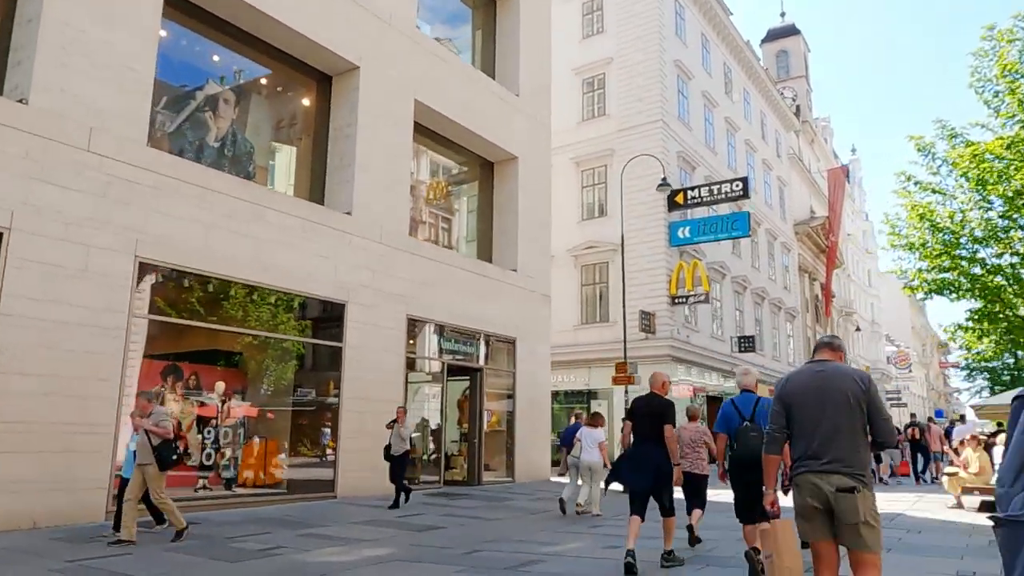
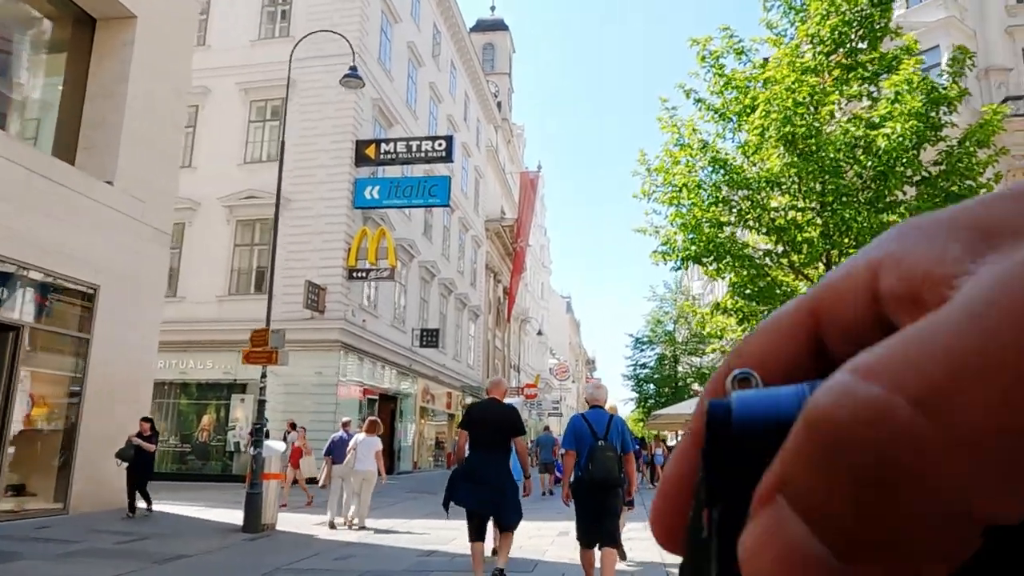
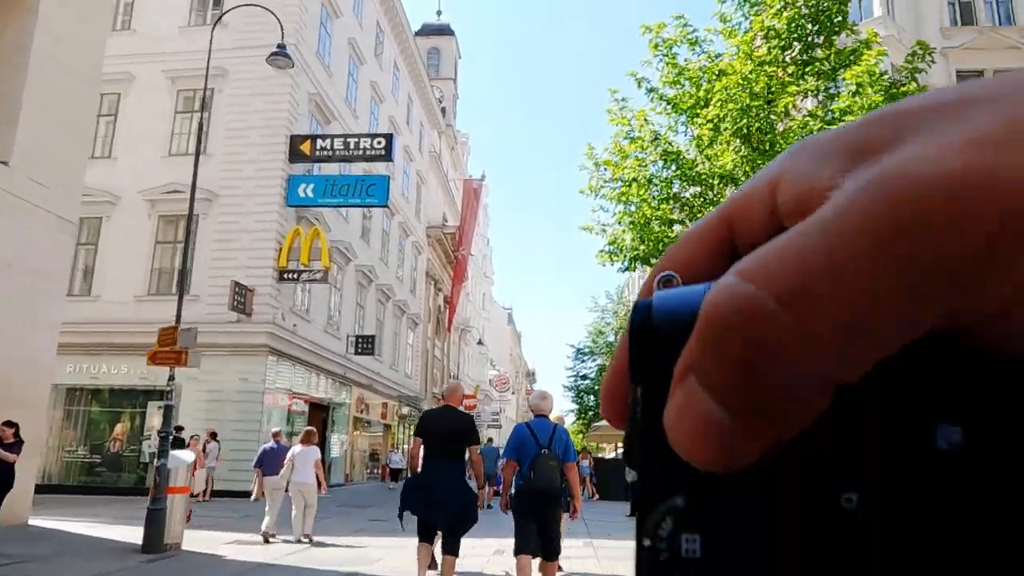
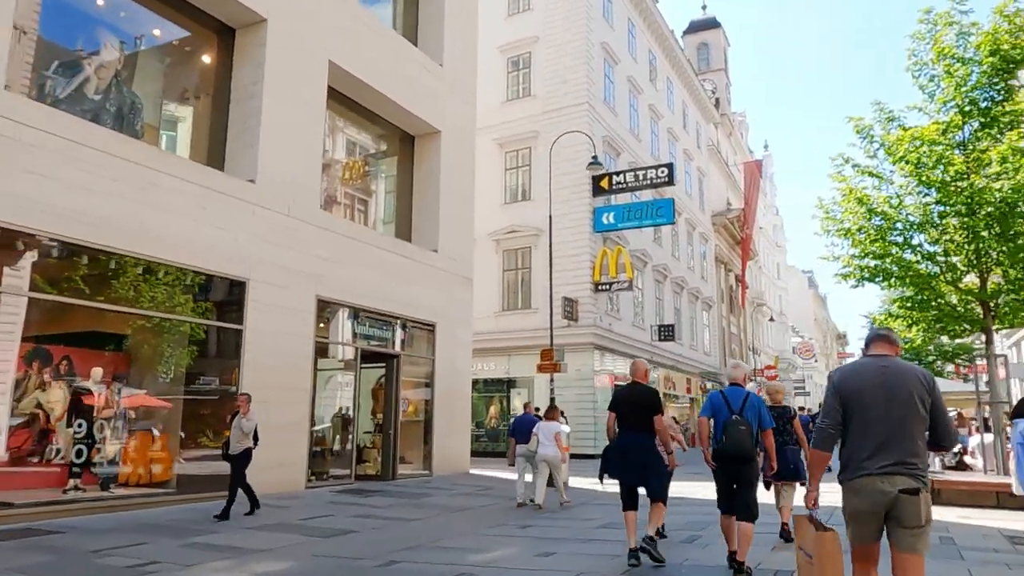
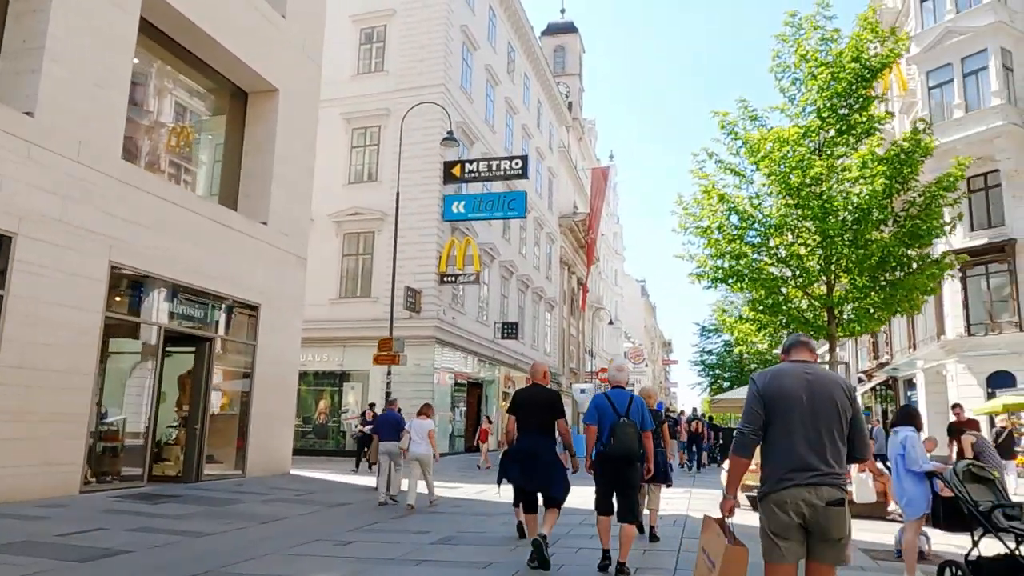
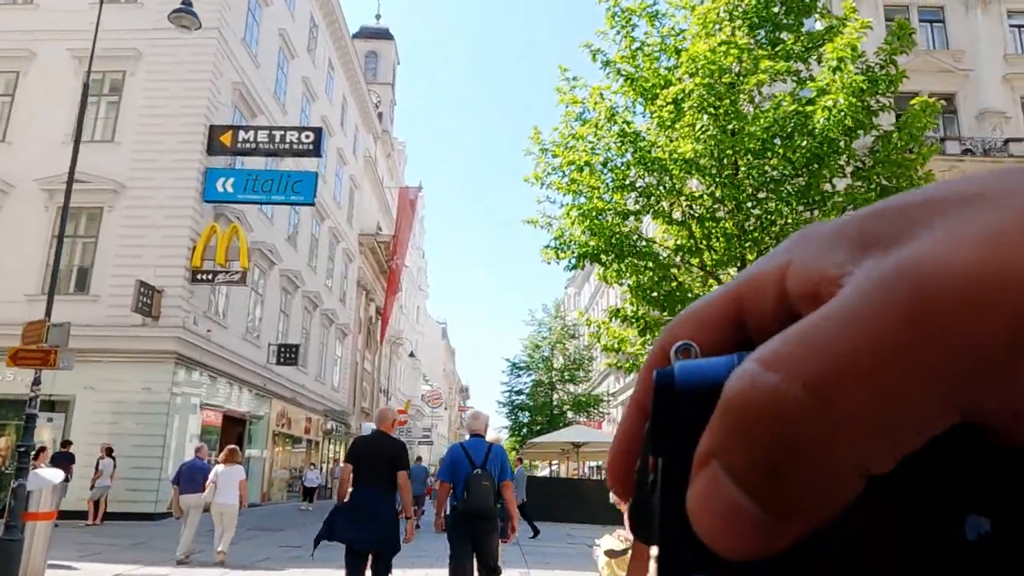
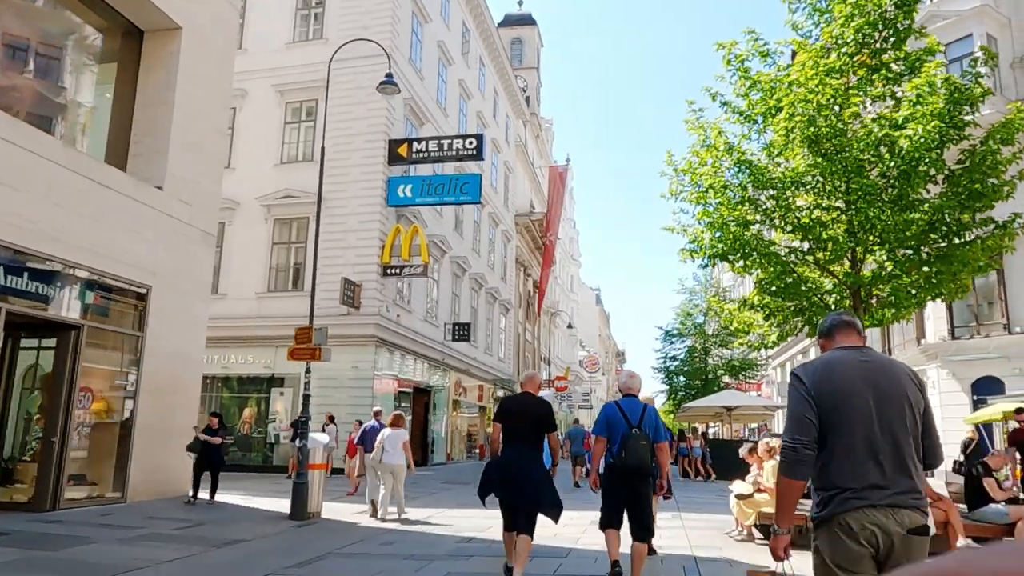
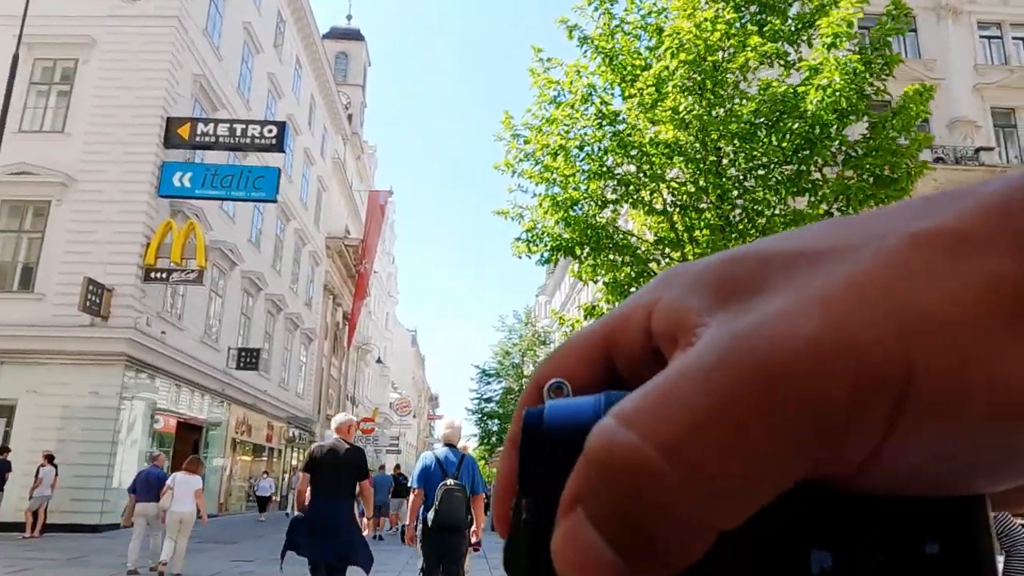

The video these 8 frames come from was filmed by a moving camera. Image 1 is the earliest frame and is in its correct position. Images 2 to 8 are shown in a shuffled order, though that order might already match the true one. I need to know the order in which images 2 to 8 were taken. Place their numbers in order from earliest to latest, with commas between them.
4, 5, 7, 2, 3, 6, 8
